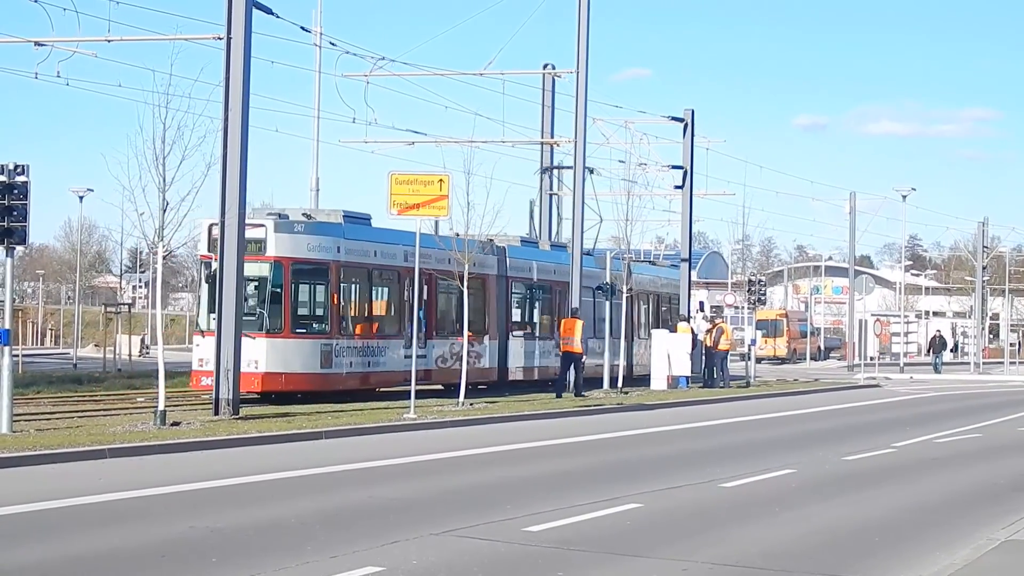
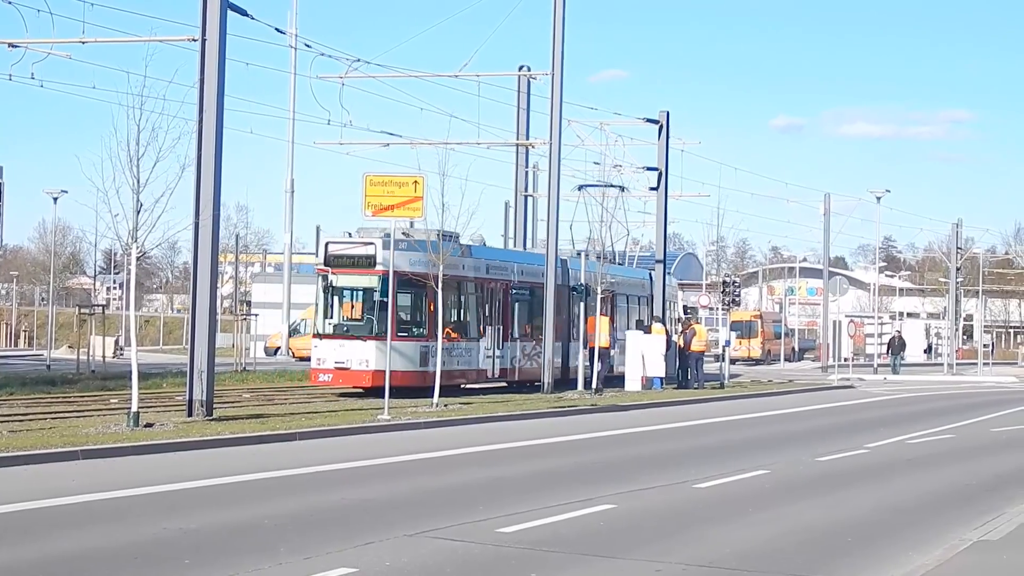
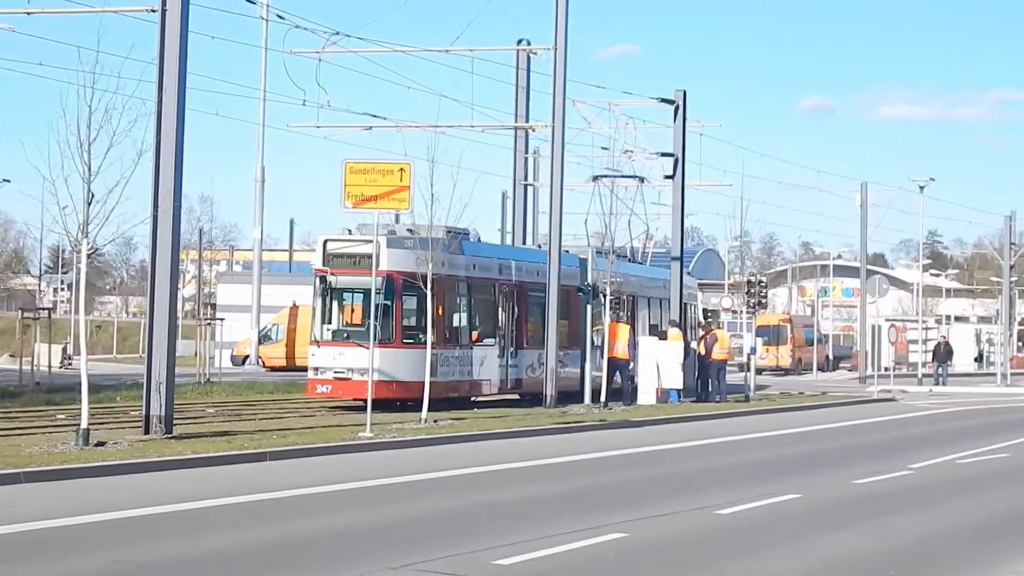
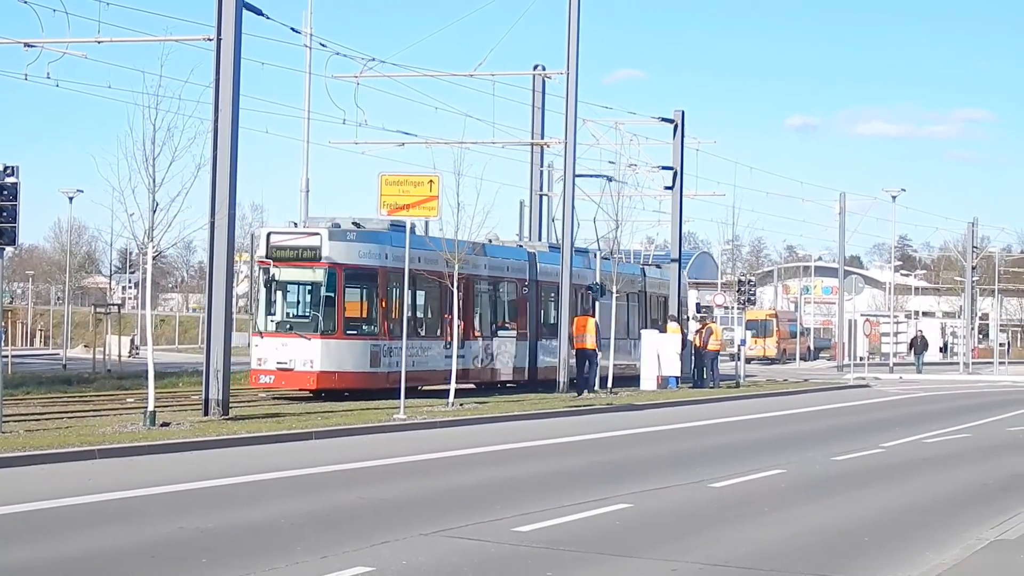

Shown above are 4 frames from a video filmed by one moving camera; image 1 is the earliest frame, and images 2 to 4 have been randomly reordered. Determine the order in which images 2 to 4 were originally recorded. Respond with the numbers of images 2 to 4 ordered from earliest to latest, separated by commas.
4, 2, 3
